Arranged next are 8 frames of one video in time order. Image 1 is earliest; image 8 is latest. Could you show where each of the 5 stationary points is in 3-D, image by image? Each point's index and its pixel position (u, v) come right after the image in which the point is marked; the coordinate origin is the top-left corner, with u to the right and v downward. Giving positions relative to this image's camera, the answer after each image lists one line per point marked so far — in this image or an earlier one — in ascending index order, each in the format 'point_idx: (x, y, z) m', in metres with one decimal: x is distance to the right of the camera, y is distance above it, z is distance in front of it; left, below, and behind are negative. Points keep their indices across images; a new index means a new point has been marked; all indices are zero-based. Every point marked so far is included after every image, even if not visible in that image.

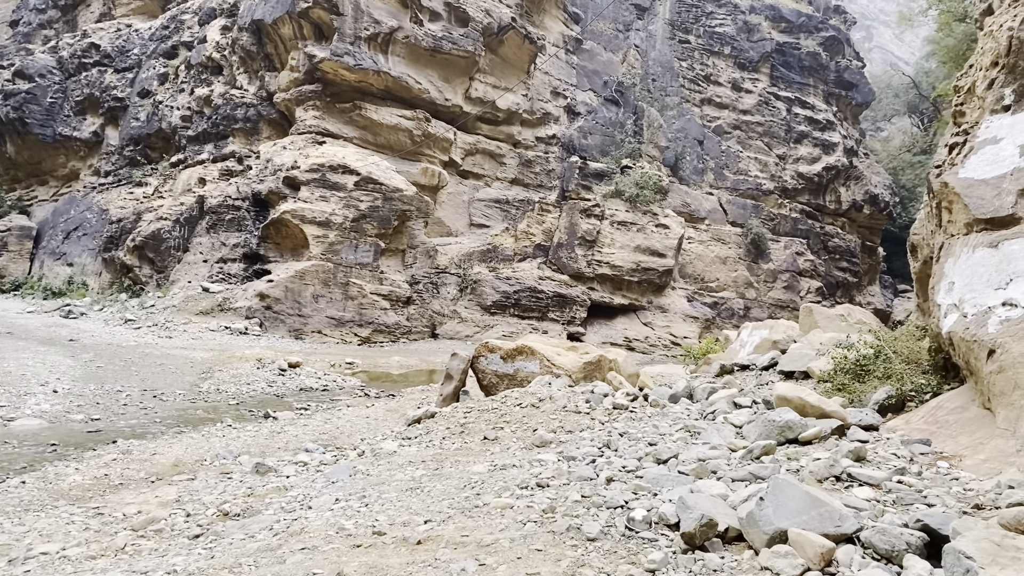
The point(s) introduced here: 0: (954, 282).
0: (+2.4, 0.0, +4.3) m
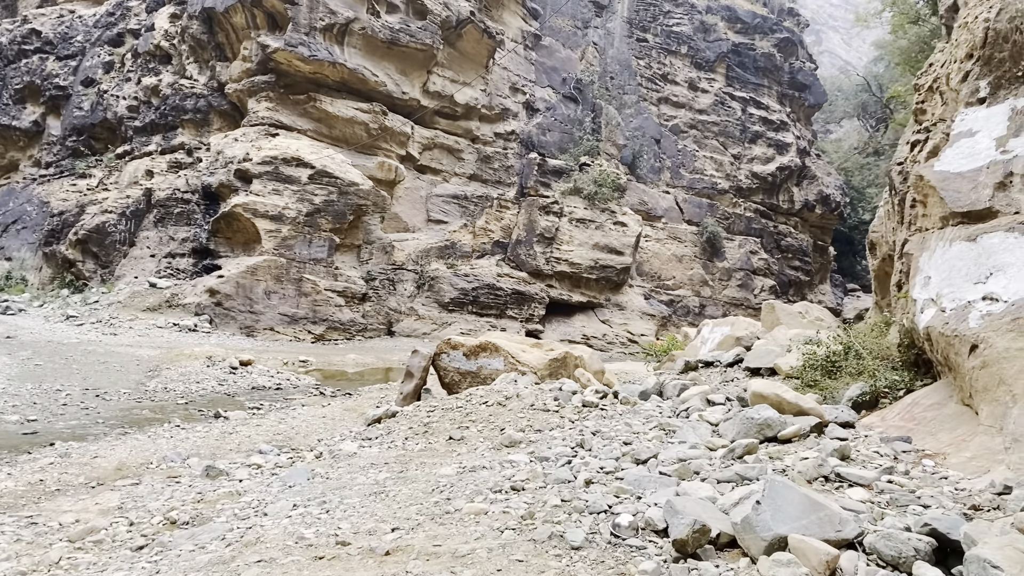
0: (+2.2, +0.1, +4.2) m
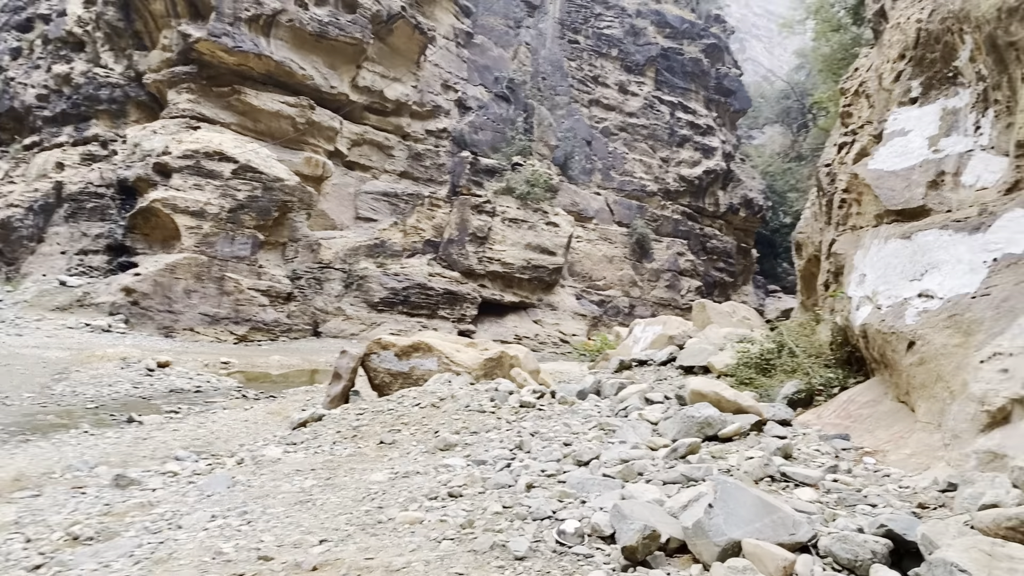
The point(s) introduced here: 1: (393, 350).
0: (+1.9, +0.1, +4.3) m
1: (-1.0, -0.5, +6.6) m
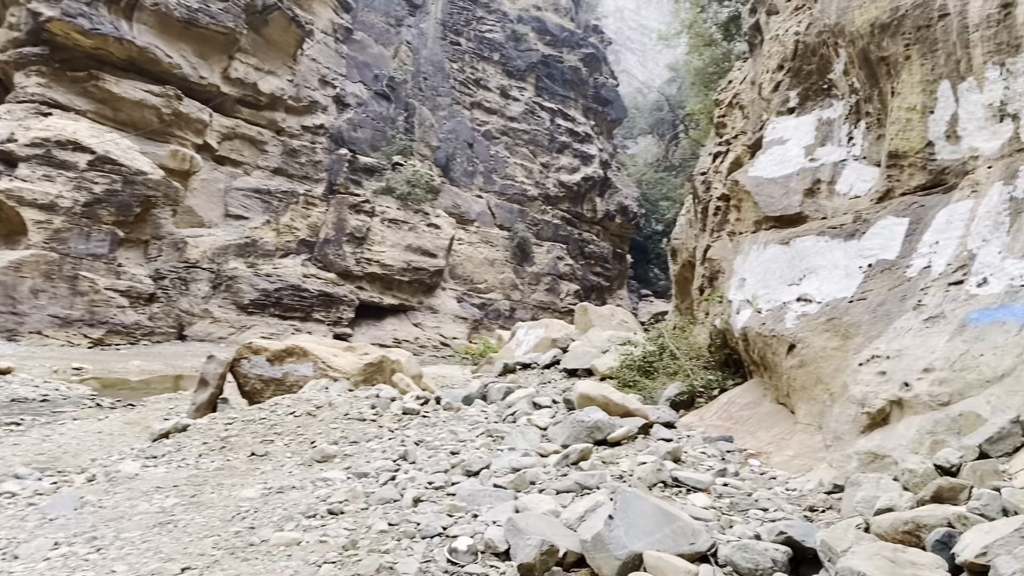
0: (+1.3, +0.1, +4.3) m
1: (-1.9, -0.5, +6.3) m
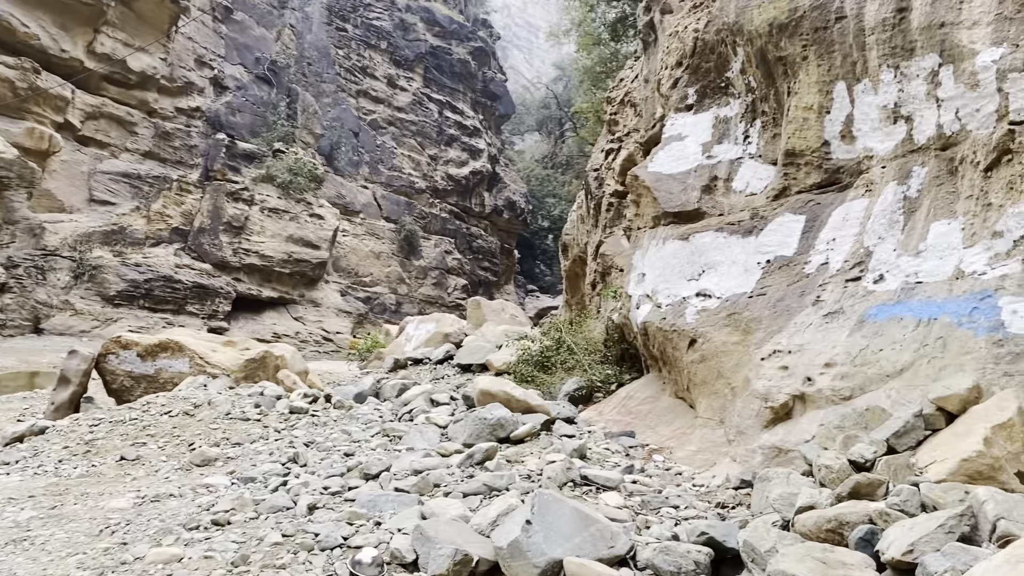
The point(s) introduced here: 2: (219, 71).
0: (+0.7, +0.1, +4.3) m
1: (-2.7, -0.4, +5.8) m
2: (-6.9, +5.1, +19.2) m
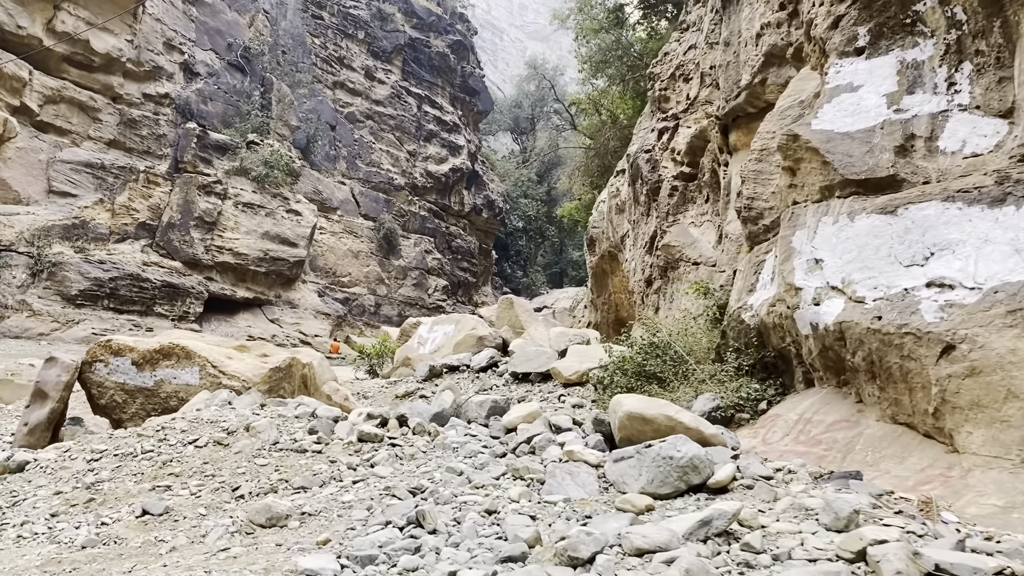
0: (+1.3, +0.1, +3.4) m
1: (-2.2, -0.4, +4.7) m
2: (-7.1, +5.2, +17.8) m
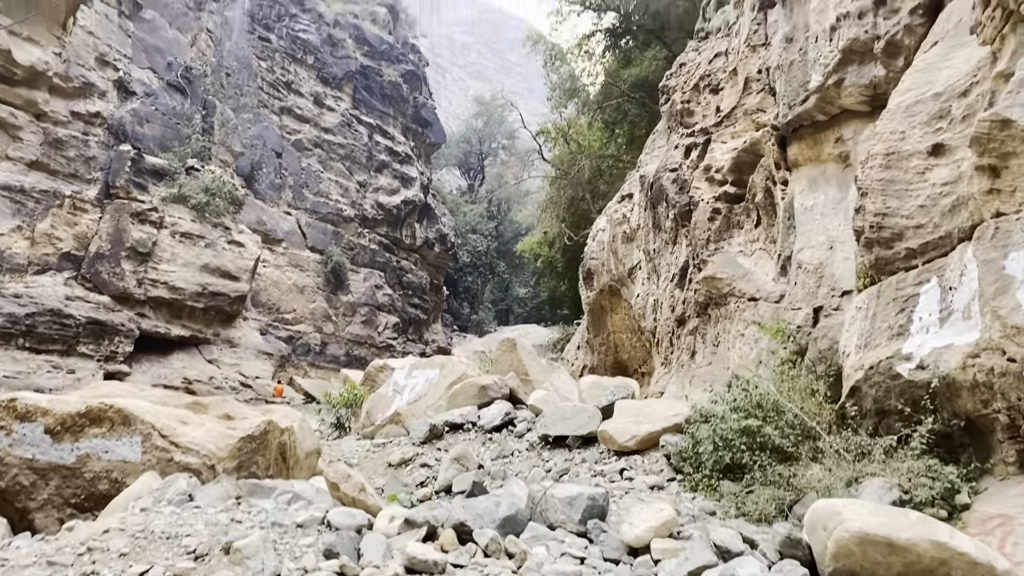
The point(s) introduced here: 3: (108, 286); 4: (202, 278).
0: (+1.6, 0.0, +2.4) m
1: (-1.9, -0.6, +3.3) m
2: (-7.8, +4.4, +16.4) m
3: (-6.4, +0.1, +13.0) m
4: (-5.4, +0.2, +14.6) m
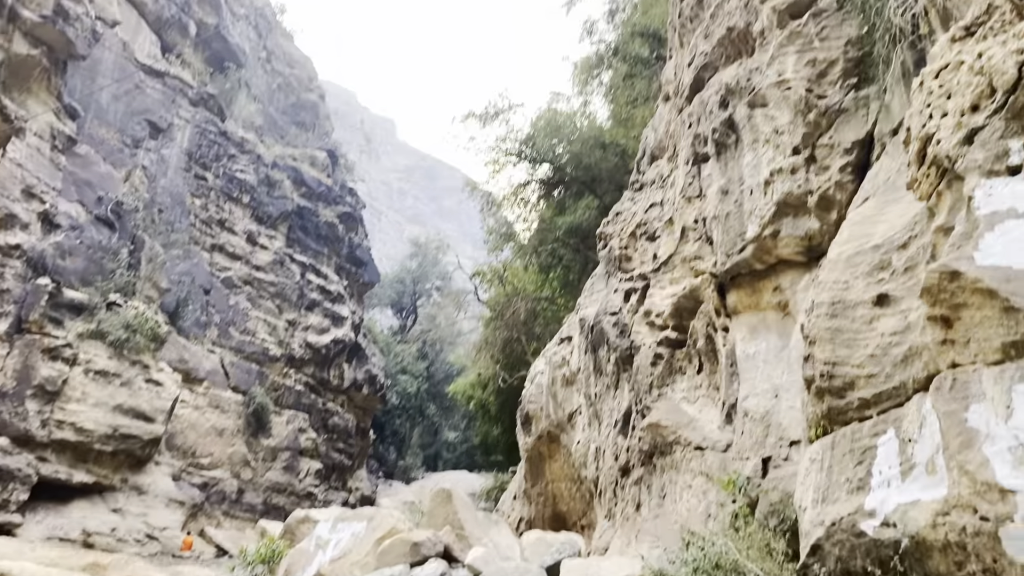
0: (+1.5, -0.4, +2.3) m
1: (-2.2, -1.1, +2.9) m
2: (-9.0, +1.7, +16.0) m
3: (-7.4, -2.0, +12.1) m
4: (-6.6, -2.2, +13.7) m
